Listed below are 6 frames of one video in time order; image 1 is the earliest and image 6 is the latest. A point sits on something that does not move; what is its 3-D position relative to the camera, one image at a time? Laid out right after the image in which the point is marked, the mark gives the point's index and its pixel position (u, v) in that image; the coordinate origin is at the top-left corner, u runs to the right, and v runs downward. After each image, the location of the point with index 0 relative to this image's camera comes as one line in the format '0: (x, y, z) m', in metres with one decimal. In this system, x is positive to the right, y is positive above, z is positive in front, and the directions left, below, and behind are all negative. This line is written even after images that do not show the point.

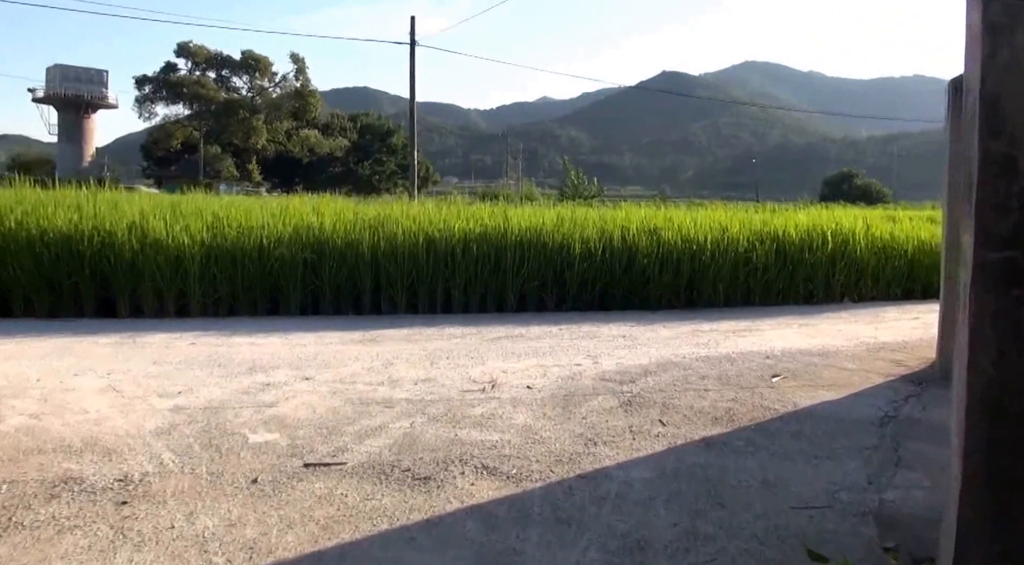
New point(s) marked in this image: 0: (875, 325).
0: (+3.1, -0.4, +6.9) m
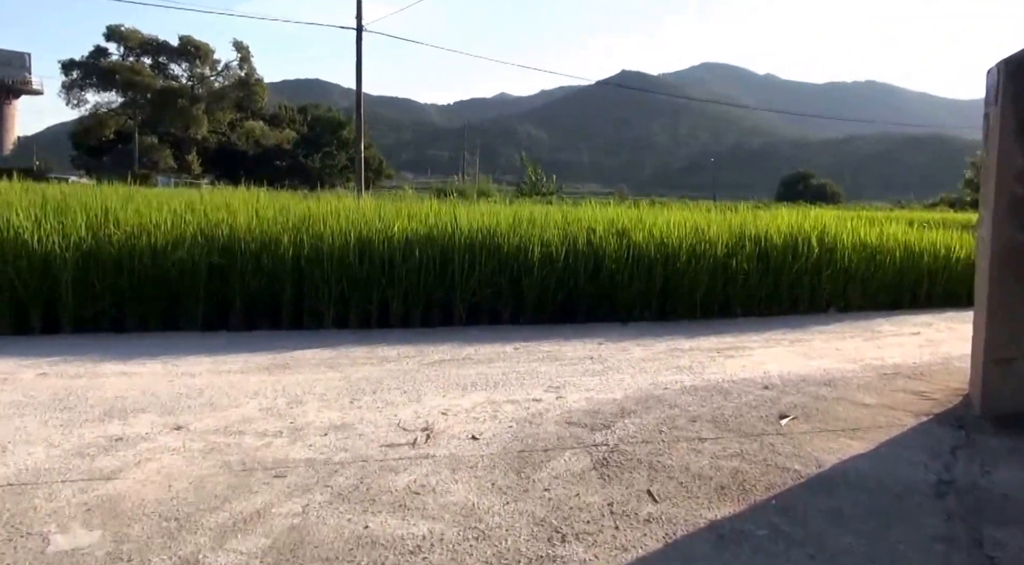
0: (+2.7, -0.5, +6.0) m
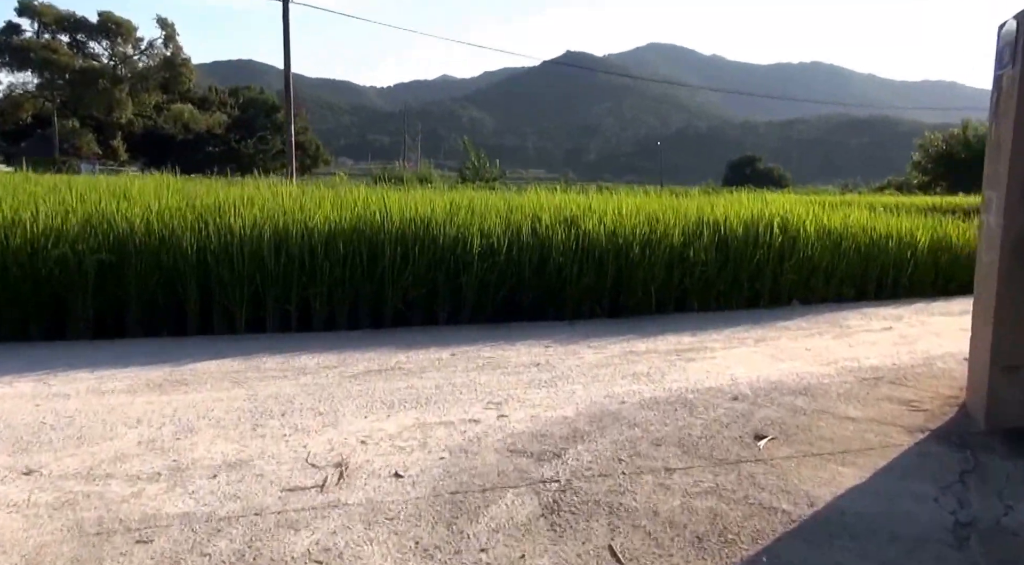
0: (+2.3, -0.4, +5.6) m
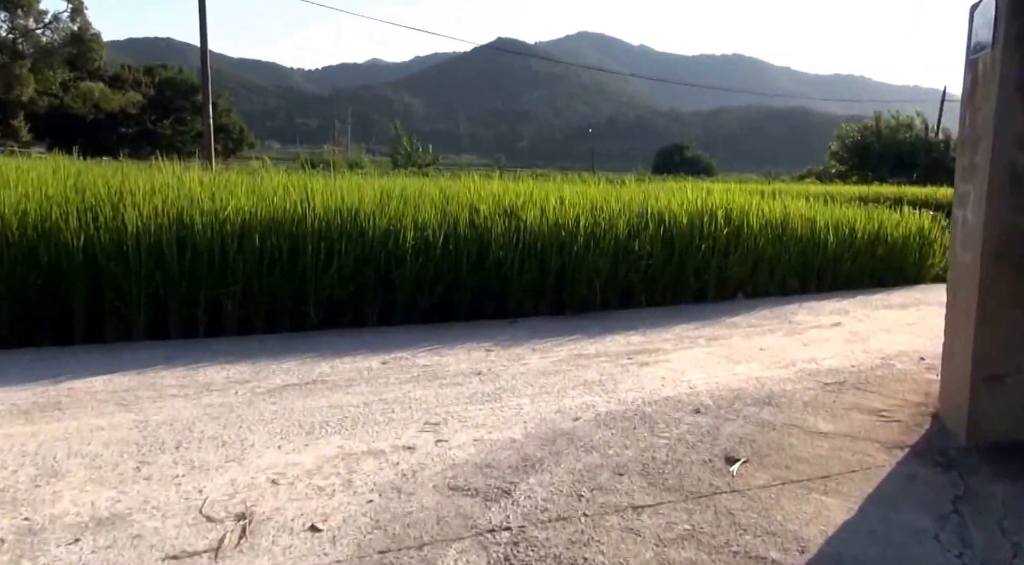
0: (+1.9, -0.4, +5.3) m
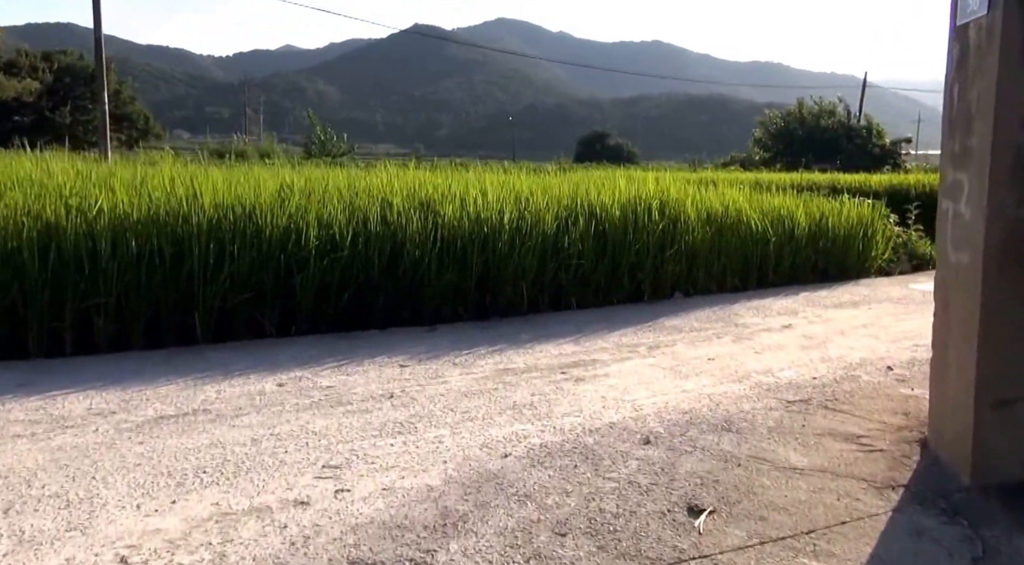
0: (+1.4, -0.4, +4.8) m
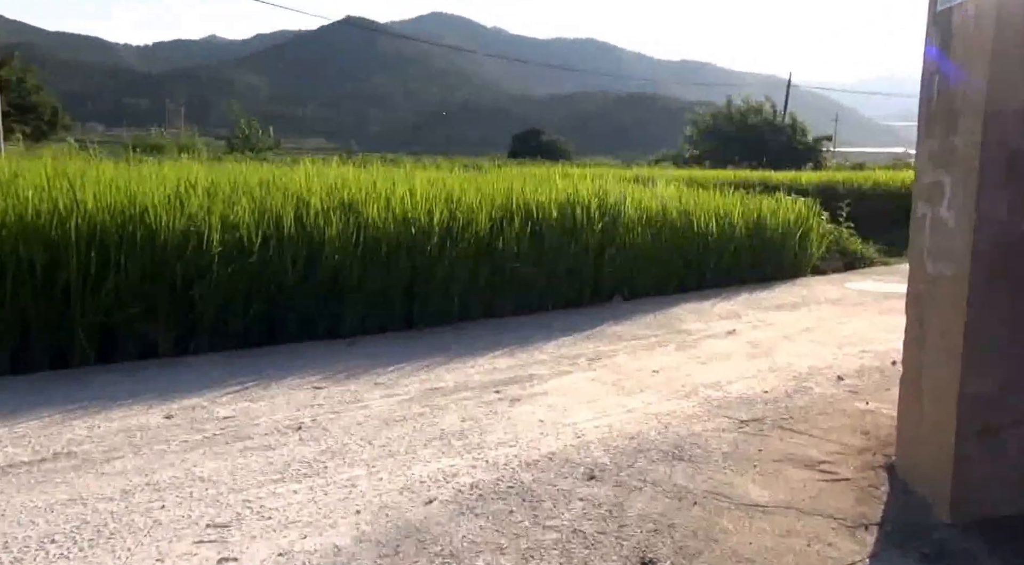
0: (+1.0, -0.4, +4.6) m
